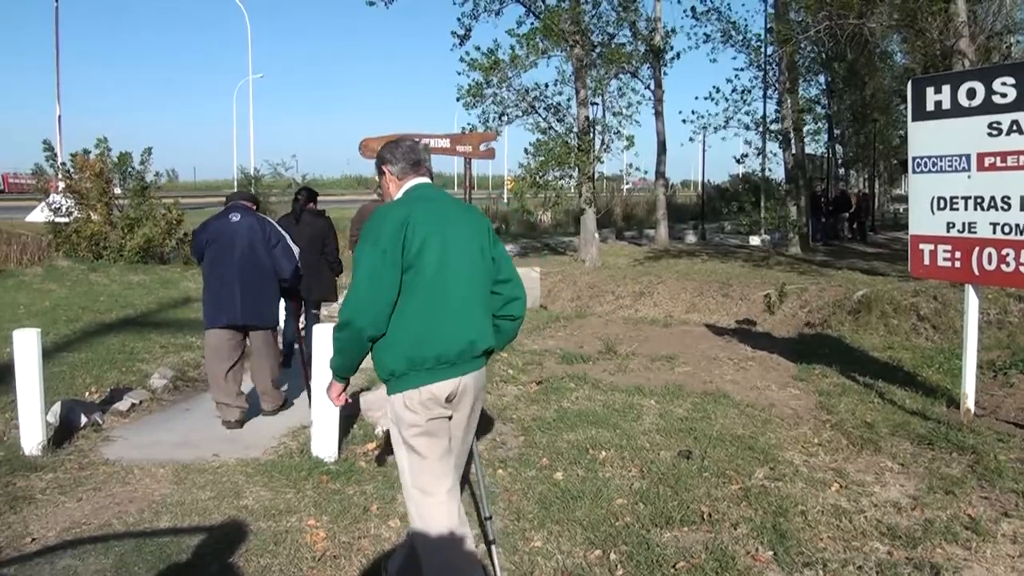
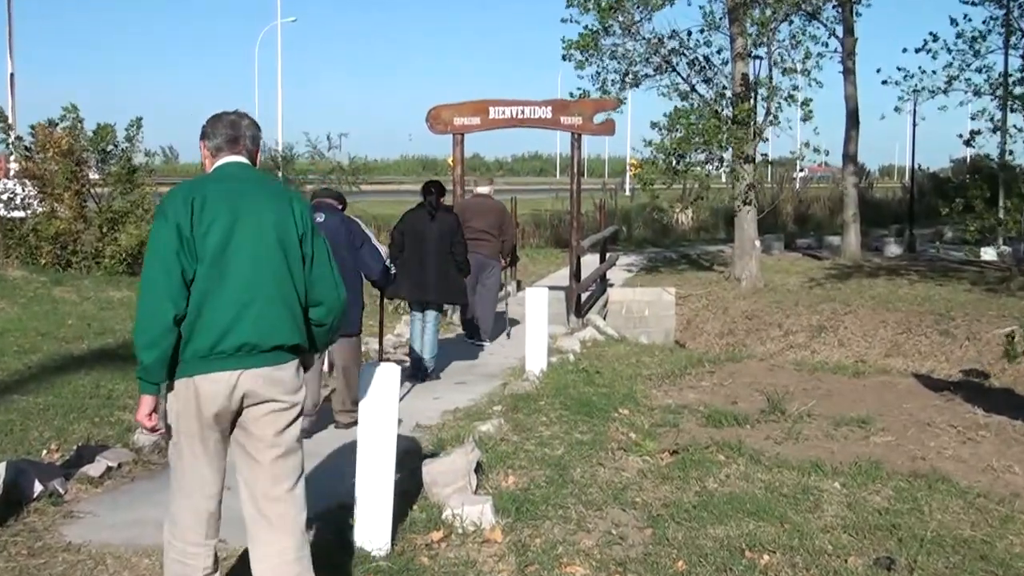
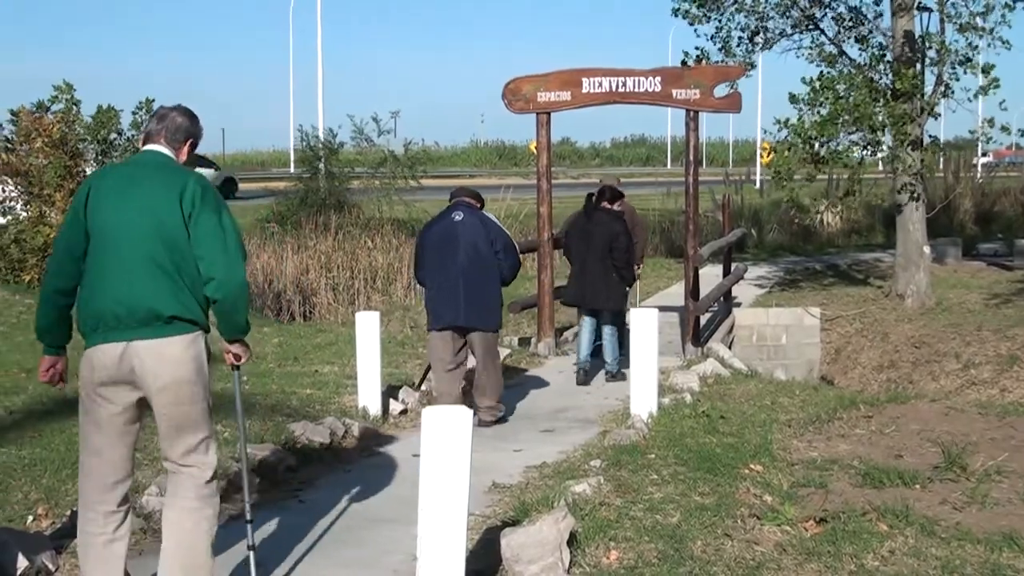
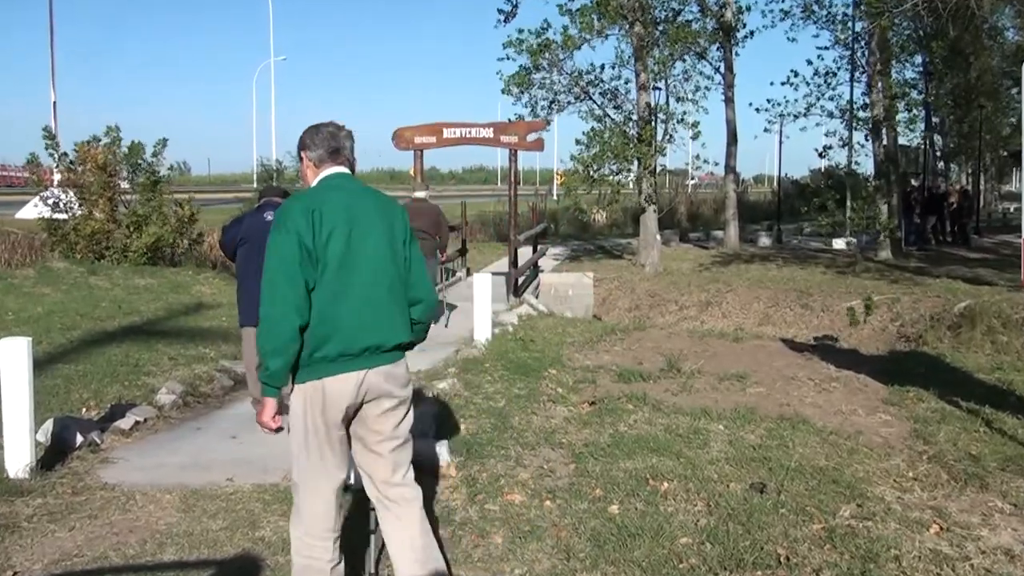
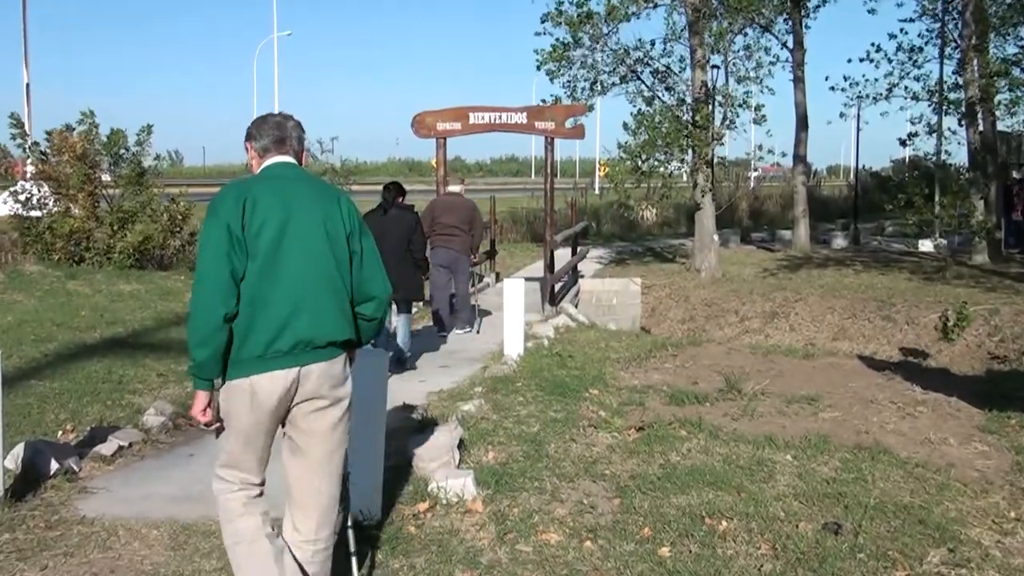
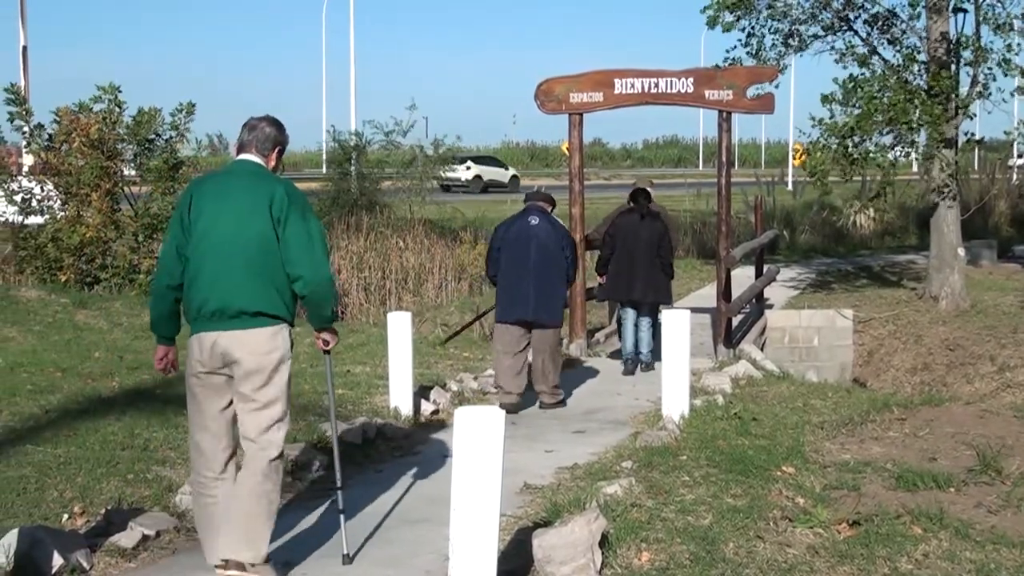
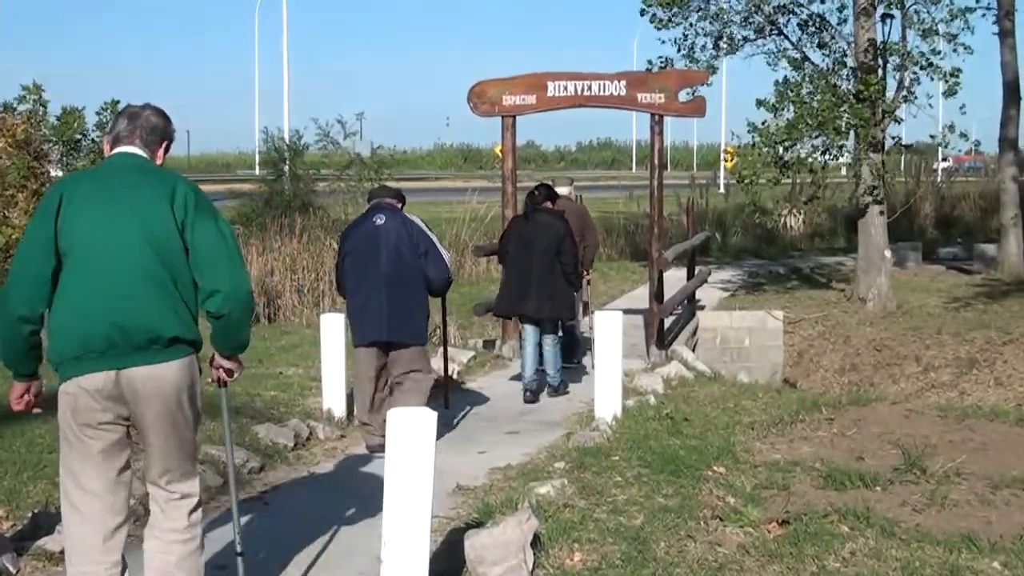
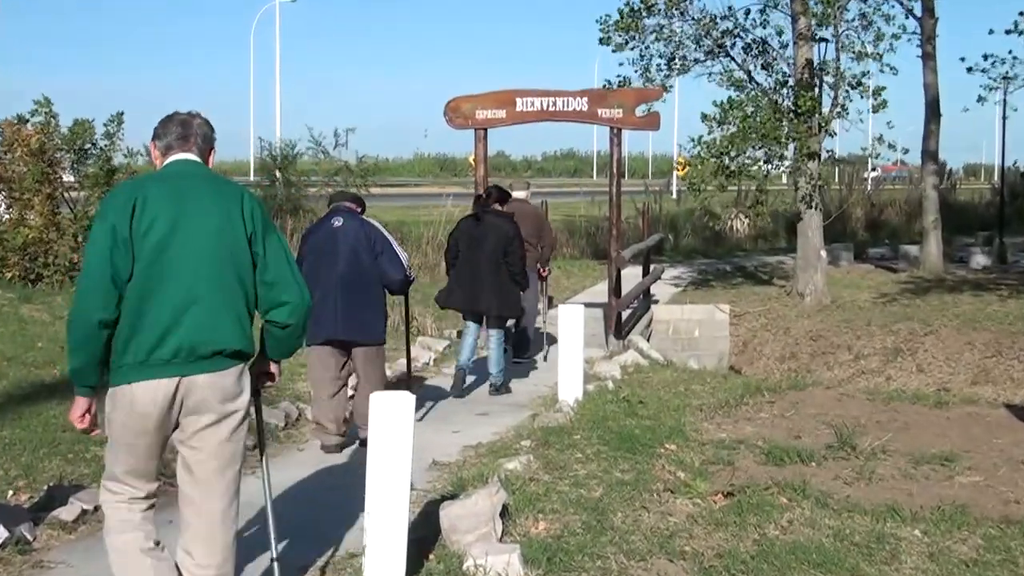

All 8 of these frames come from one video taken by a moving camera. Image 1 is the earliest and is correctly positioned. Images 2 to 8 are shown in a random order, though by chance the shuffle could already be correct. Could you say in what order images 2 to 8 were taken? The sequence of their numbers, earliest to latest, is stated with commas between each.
4, 5, 2, 8, 7, 3, 6
